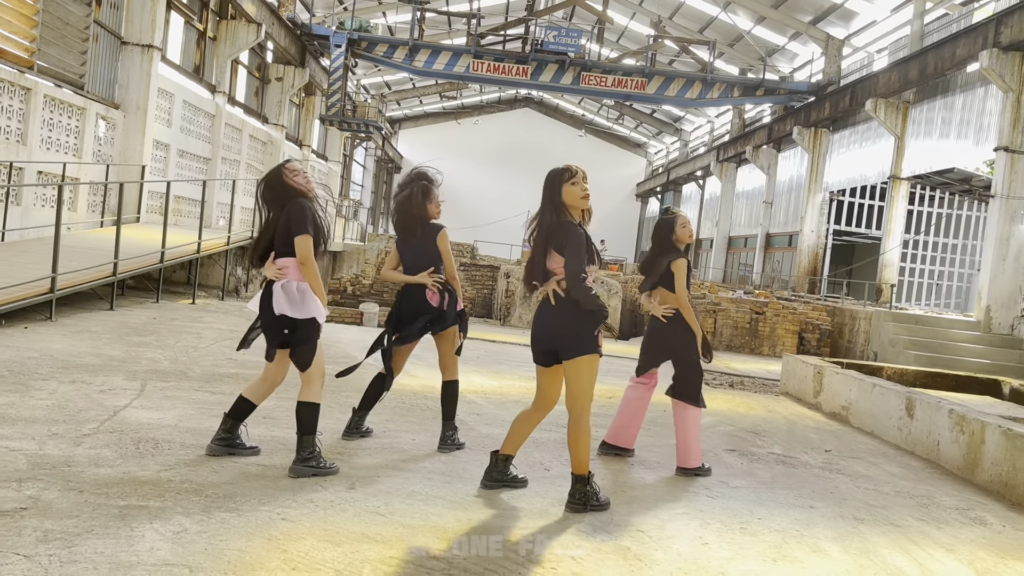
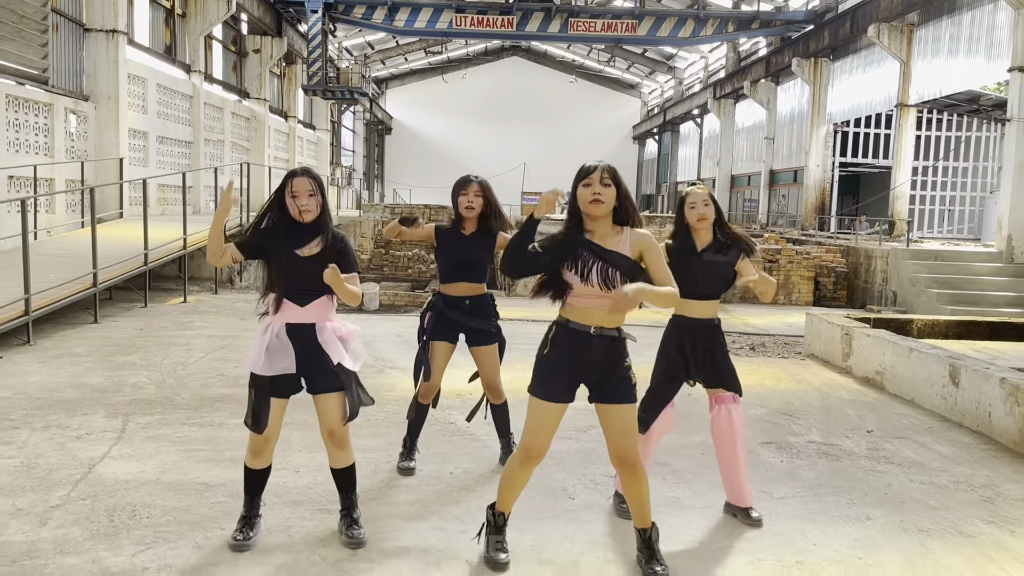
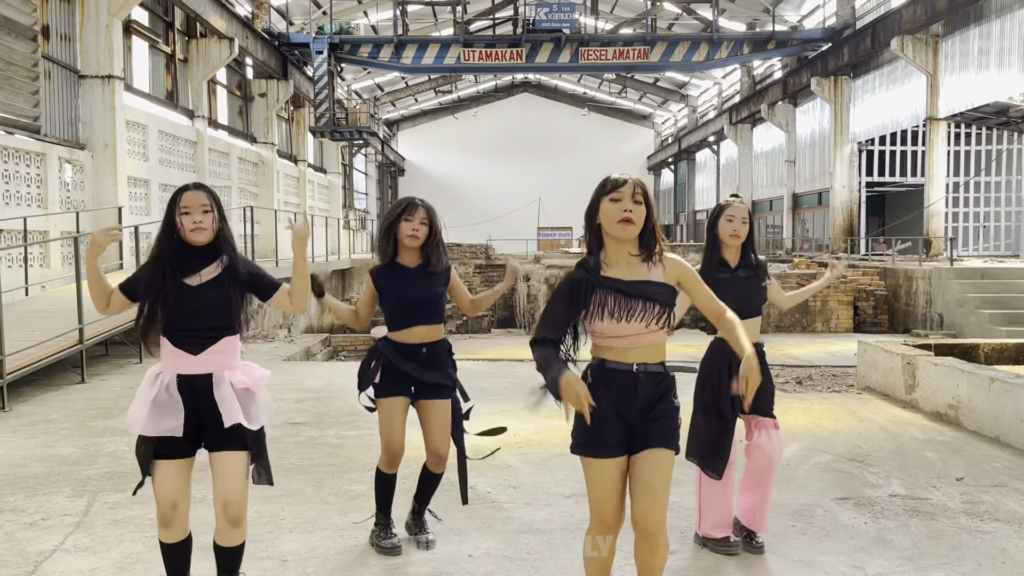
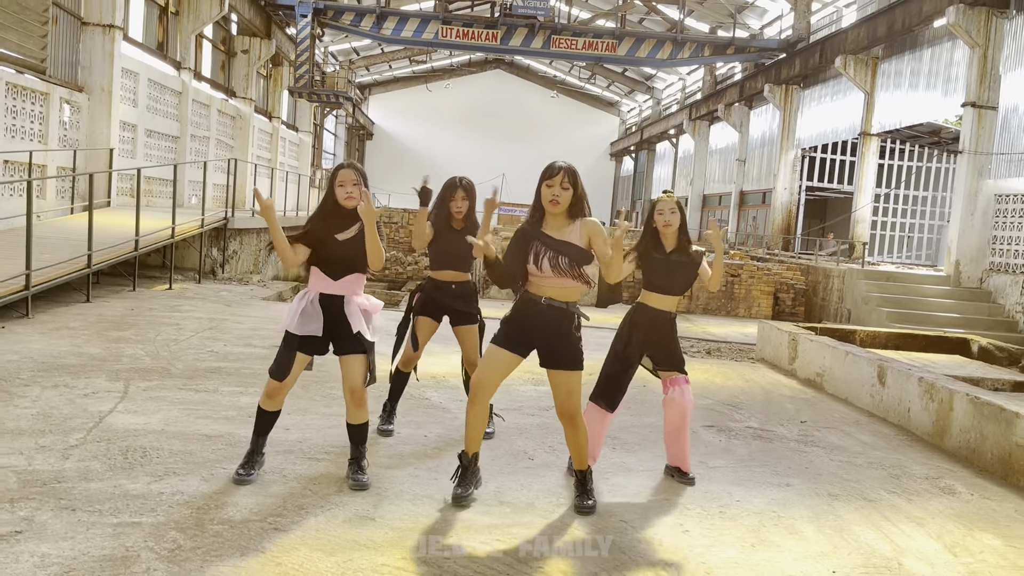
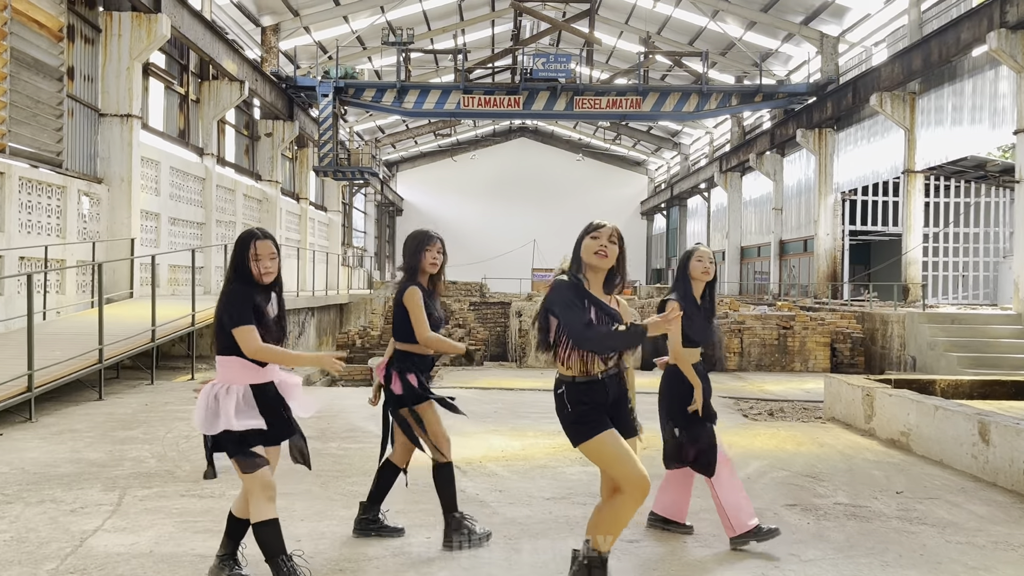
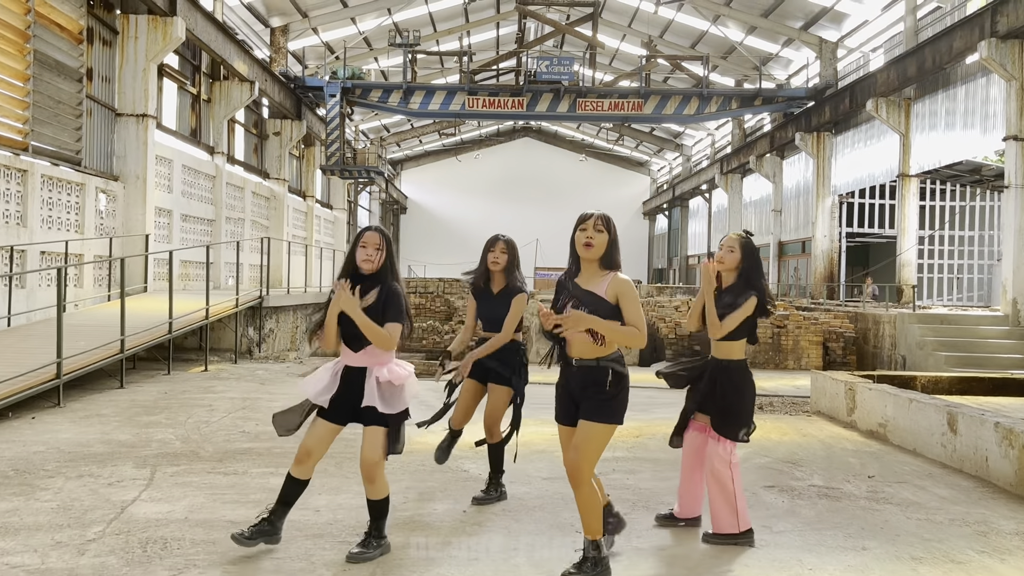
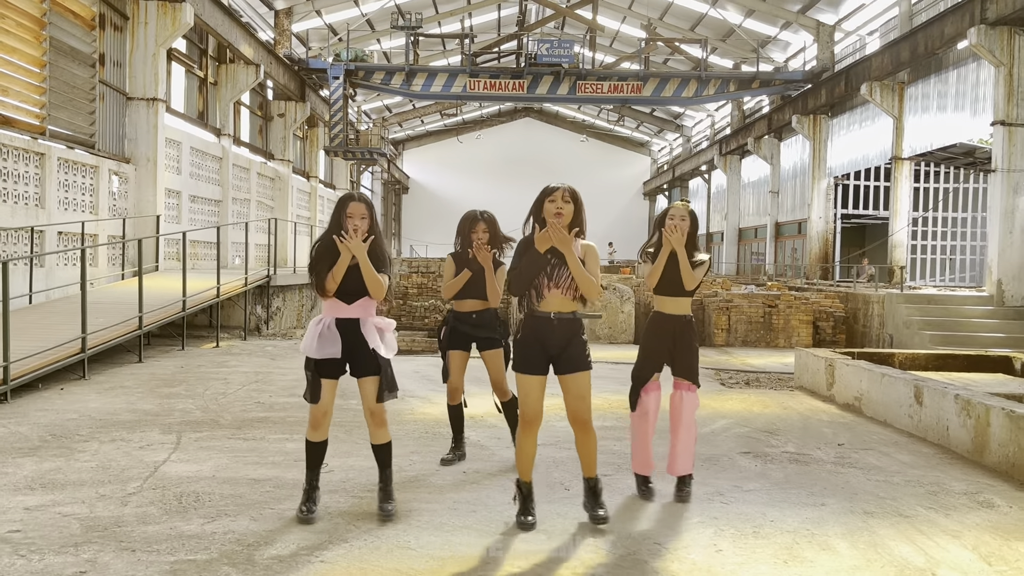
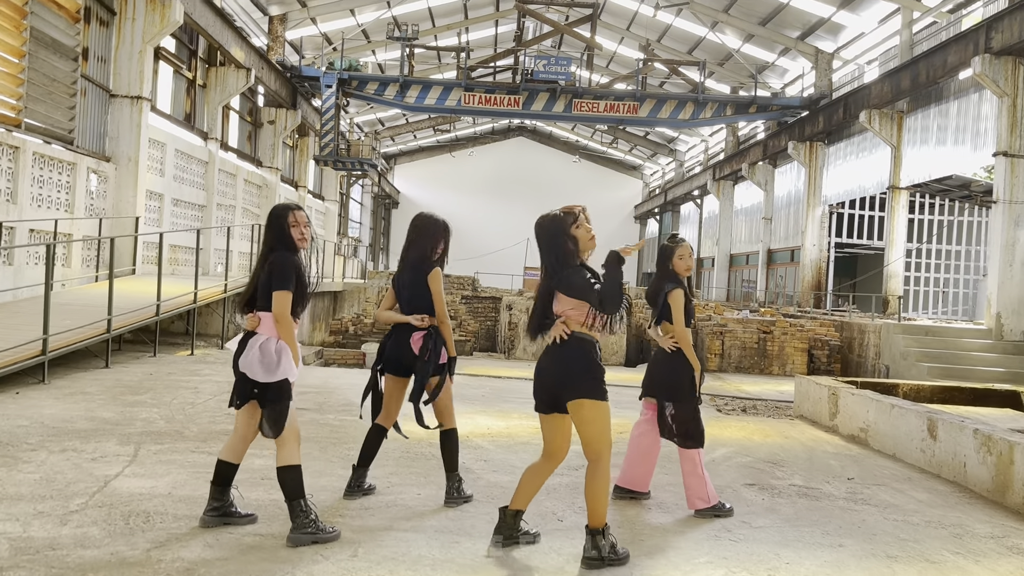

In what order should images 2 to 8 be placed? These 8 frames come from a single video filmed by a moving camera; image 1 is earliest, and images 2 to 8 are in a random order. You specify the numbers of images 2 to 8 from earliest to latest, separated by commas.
8, 5, 3, 2, 4, 7, 6
